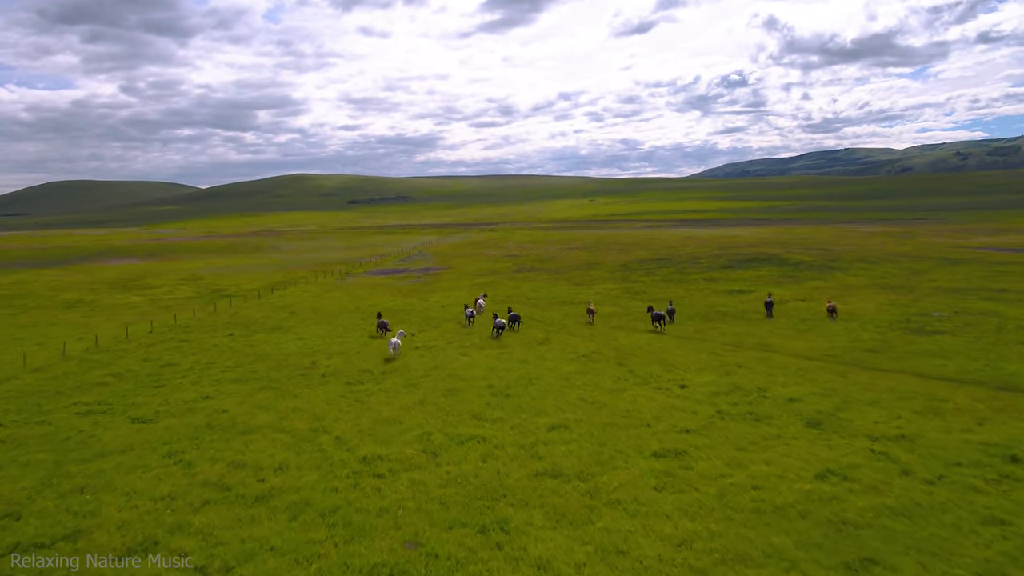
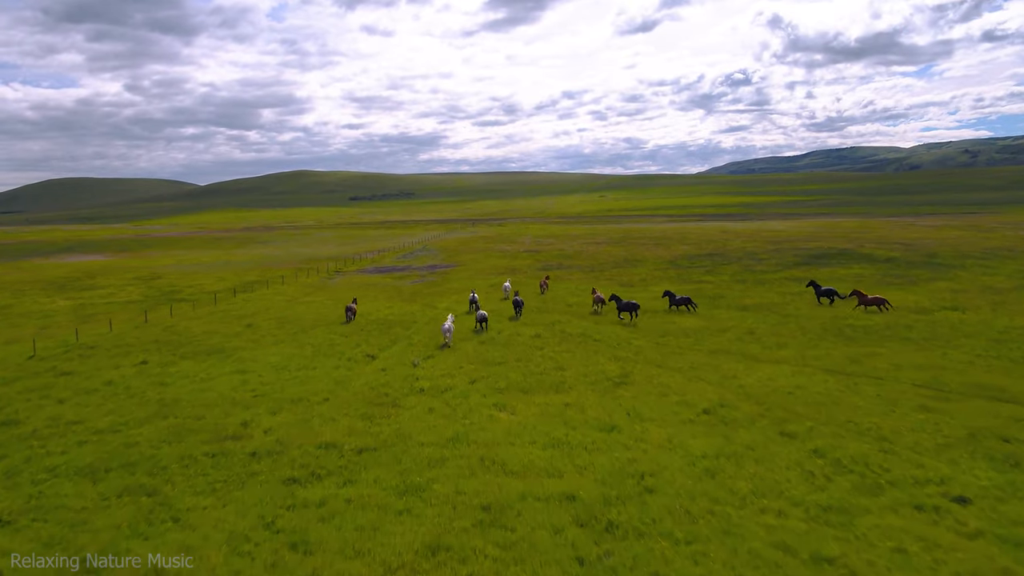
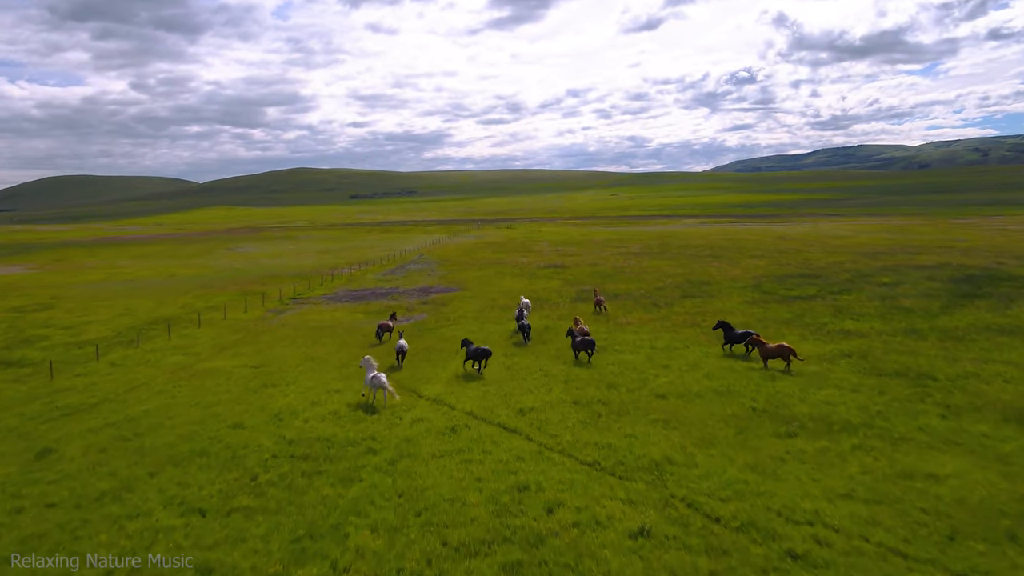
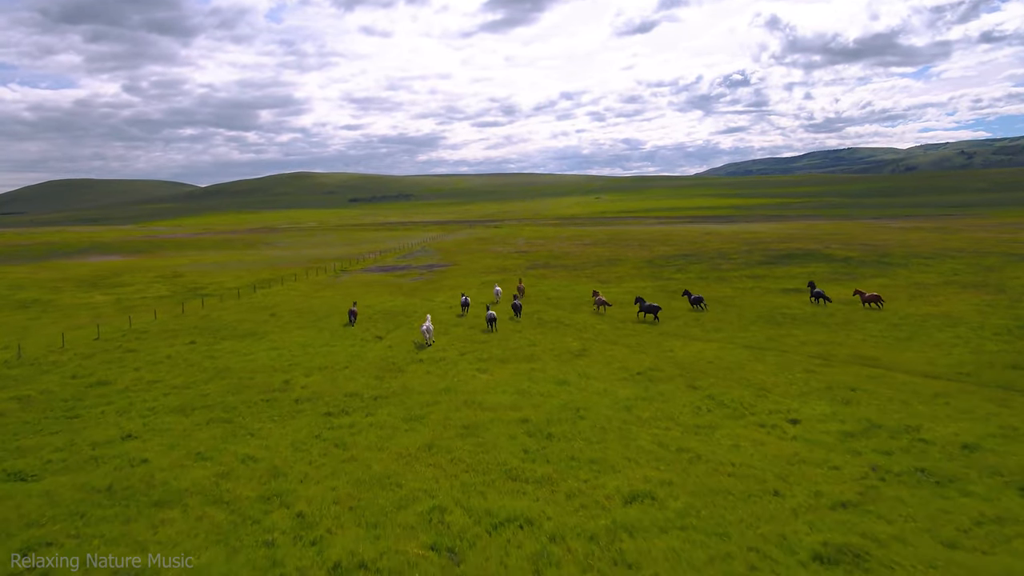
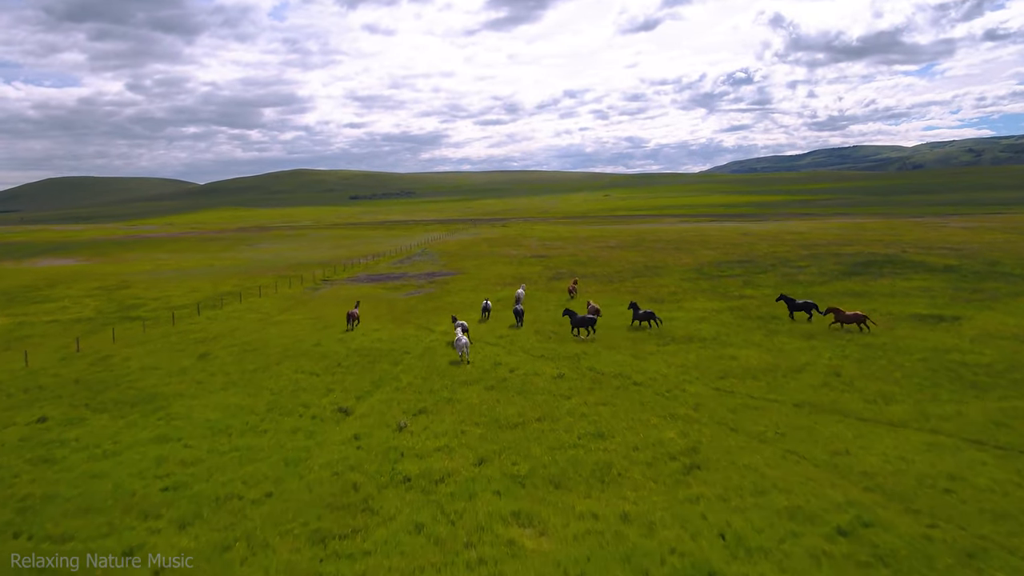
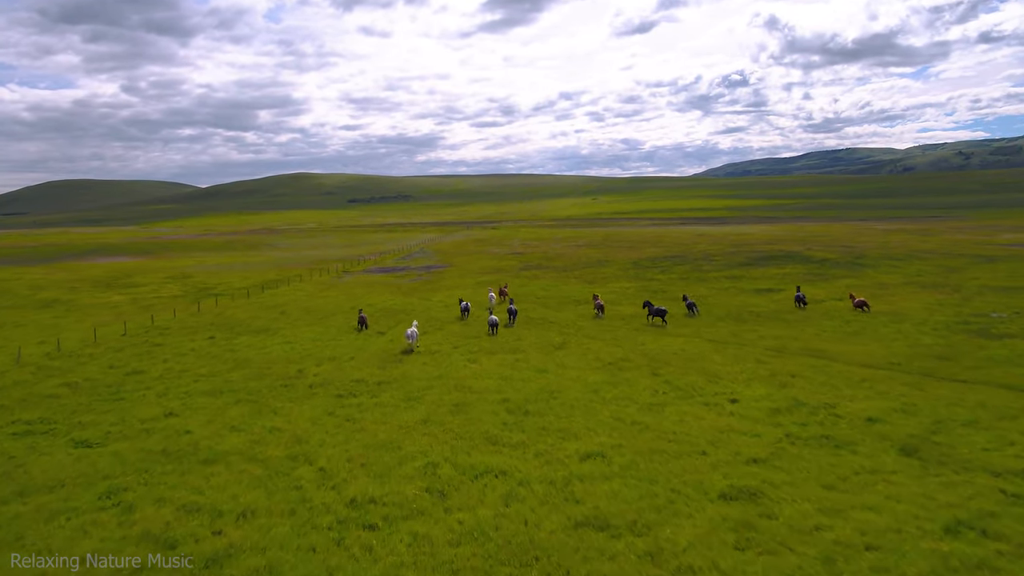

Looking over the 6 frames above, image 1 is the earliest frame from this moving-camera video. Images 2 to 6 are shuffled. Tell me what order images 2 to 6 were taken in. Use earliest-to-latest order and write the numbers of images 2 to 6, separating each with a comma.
6, 4, 2, 5, 3
